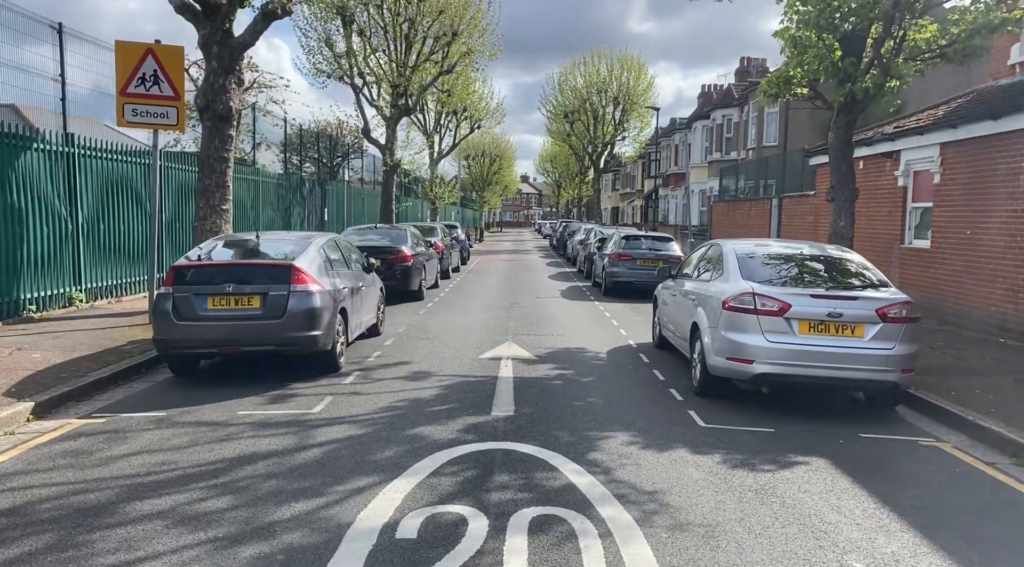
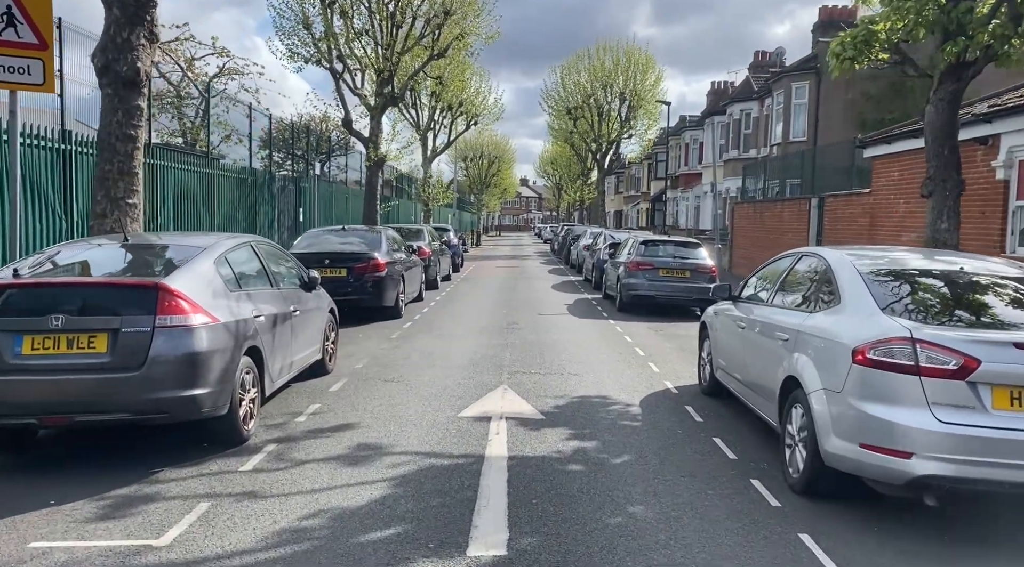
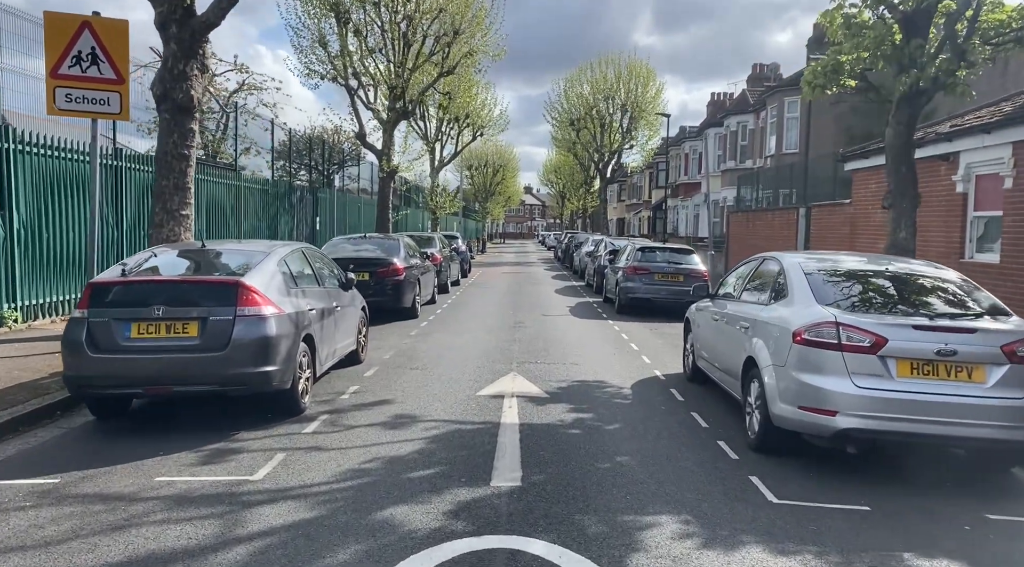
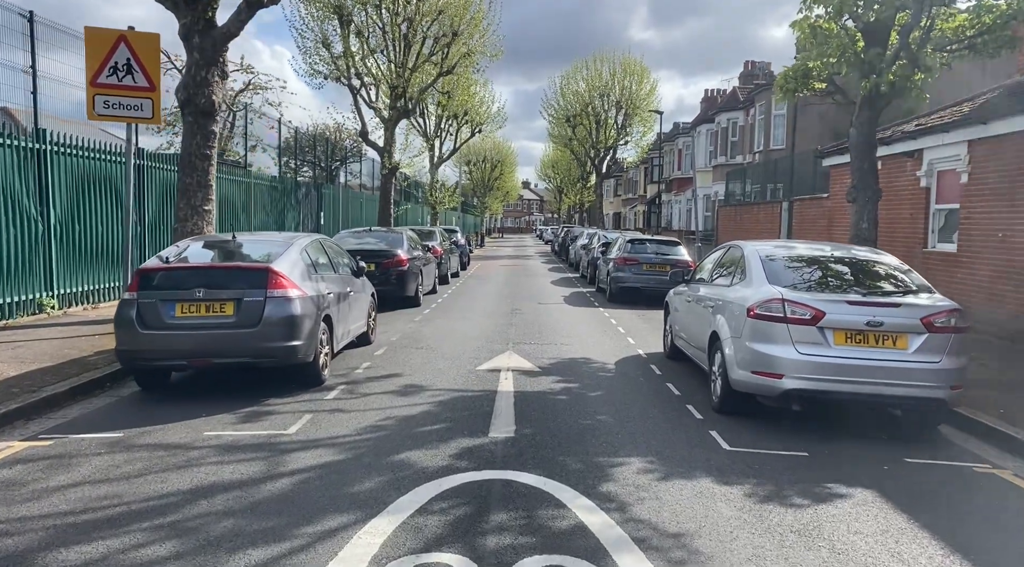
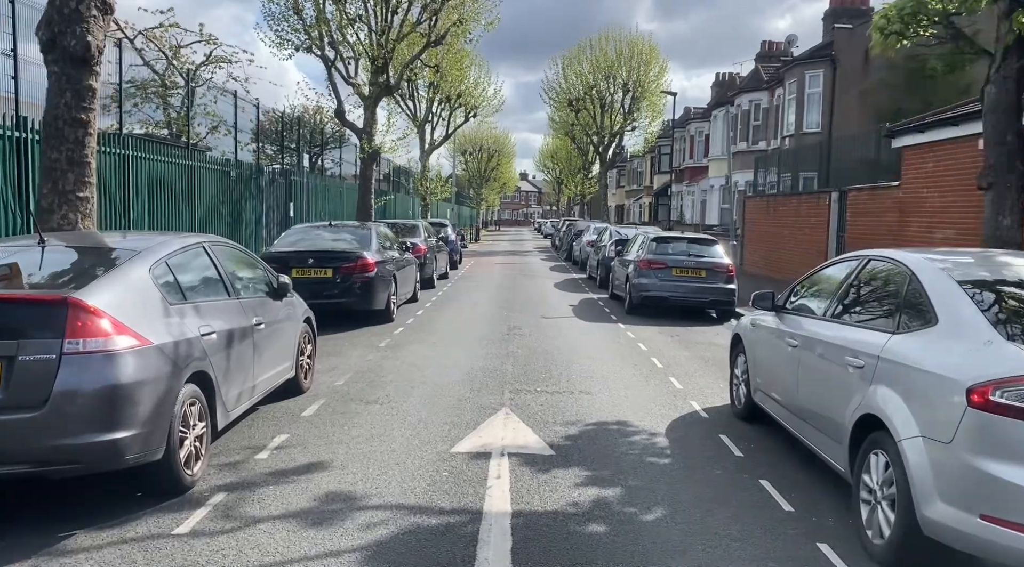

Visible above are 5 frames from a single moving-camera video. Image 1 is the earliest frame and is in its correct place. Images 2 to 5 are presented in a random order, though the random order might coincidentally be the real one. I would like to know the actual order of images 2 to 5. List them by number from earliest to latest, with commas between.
4, 3, 2, 5
